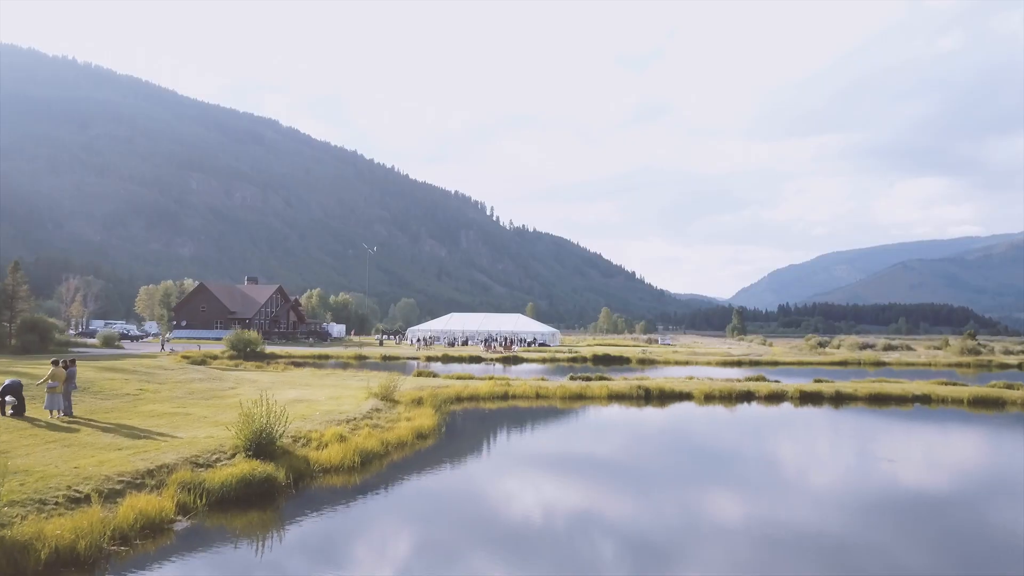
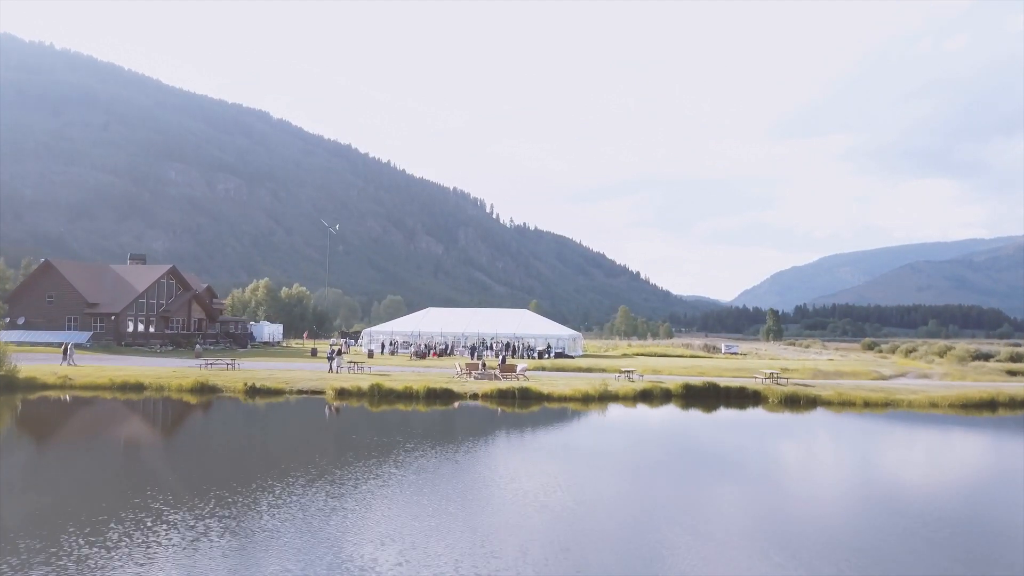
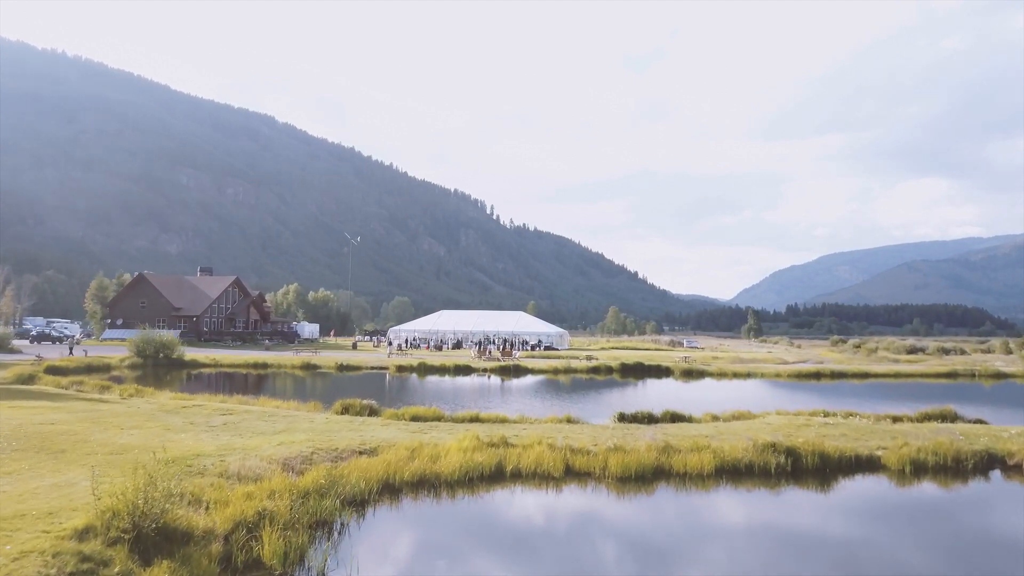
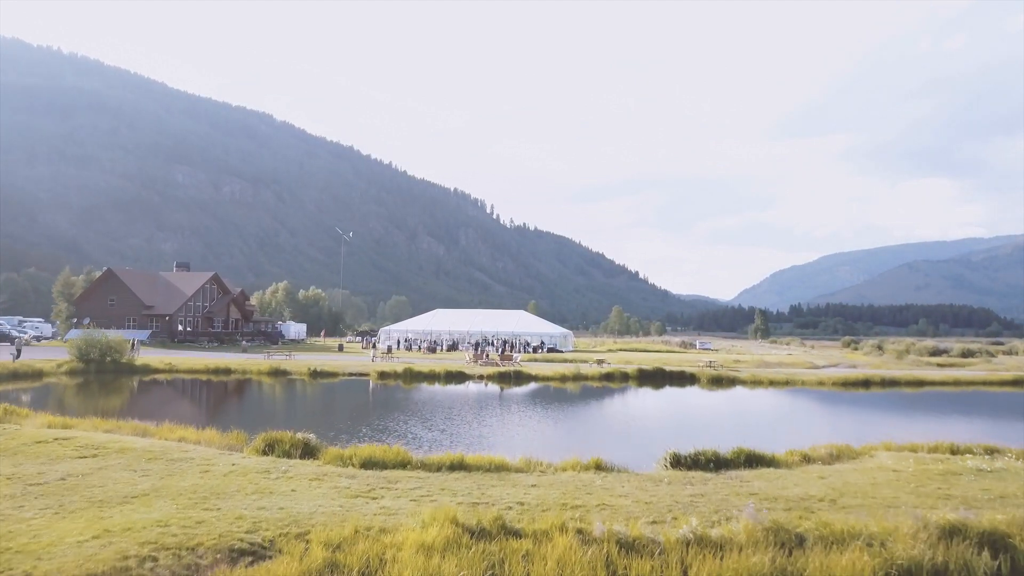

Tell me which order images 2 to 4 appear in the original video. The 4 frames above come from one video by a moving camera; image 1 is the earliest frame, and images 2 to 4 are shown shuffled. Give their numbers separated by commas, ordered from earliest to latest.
3, 4, 2
